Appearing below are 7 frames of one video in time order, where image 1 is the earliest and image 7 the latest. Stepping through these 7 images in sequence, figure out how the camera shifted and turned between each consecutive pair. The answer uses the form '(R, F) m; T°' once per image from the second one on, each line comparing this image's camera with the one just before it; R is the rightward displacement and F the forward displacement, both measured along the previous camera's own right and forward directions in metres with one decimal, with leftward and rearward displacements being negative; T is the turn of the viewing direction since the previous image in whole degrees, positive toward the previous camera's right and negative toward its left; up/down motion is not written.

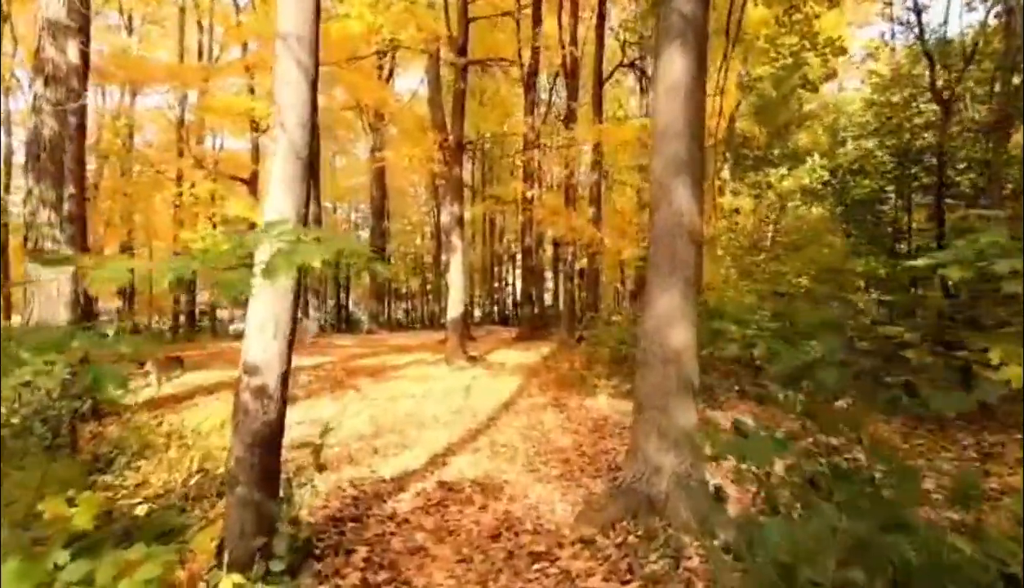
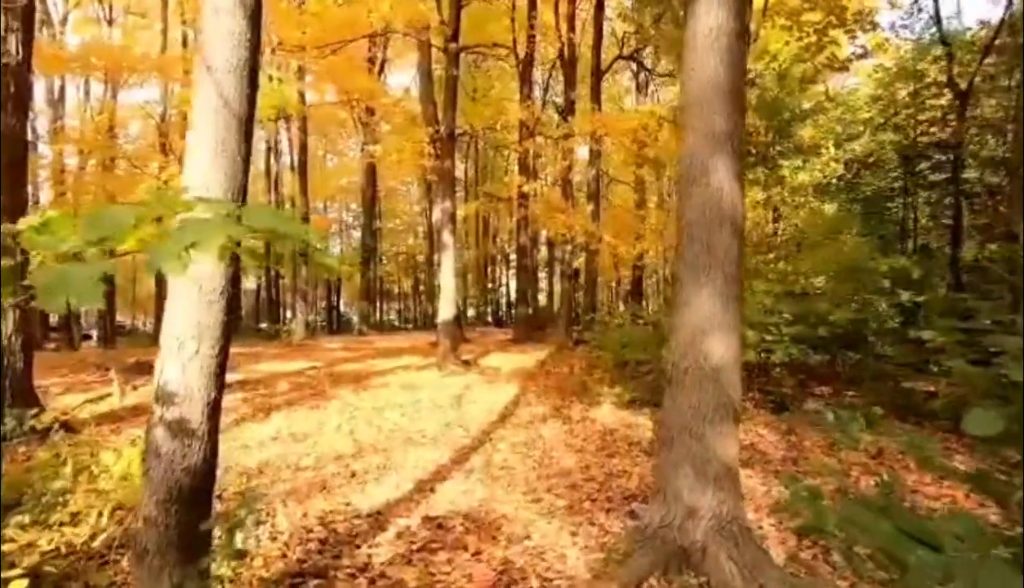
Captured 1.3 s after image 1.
(0.0, +0.8) m; 0°
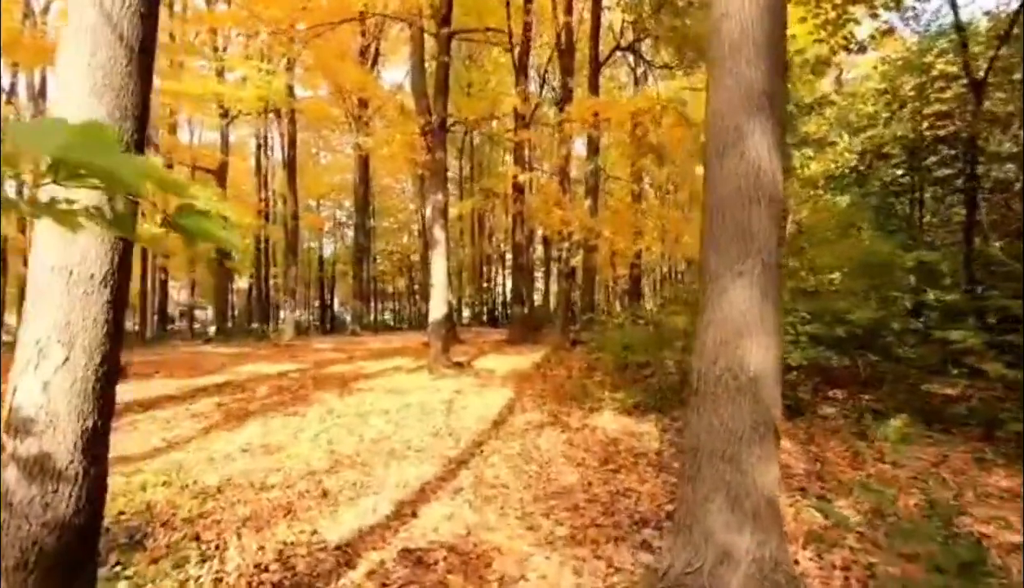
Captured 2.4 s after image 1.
(0.0, +0.7) m; 0°
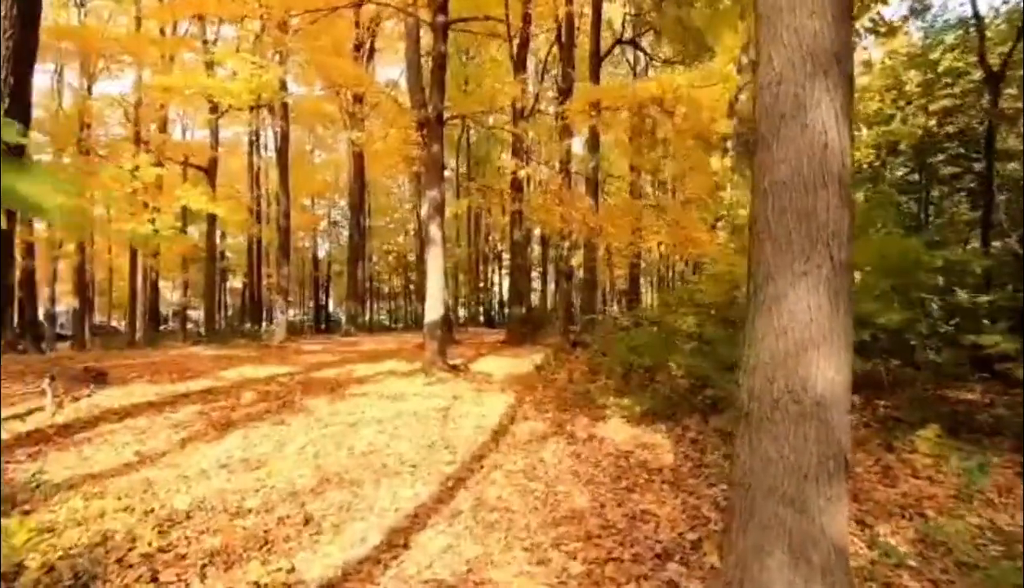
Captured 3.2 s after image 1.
(-0.1, +0.5) m; 0°
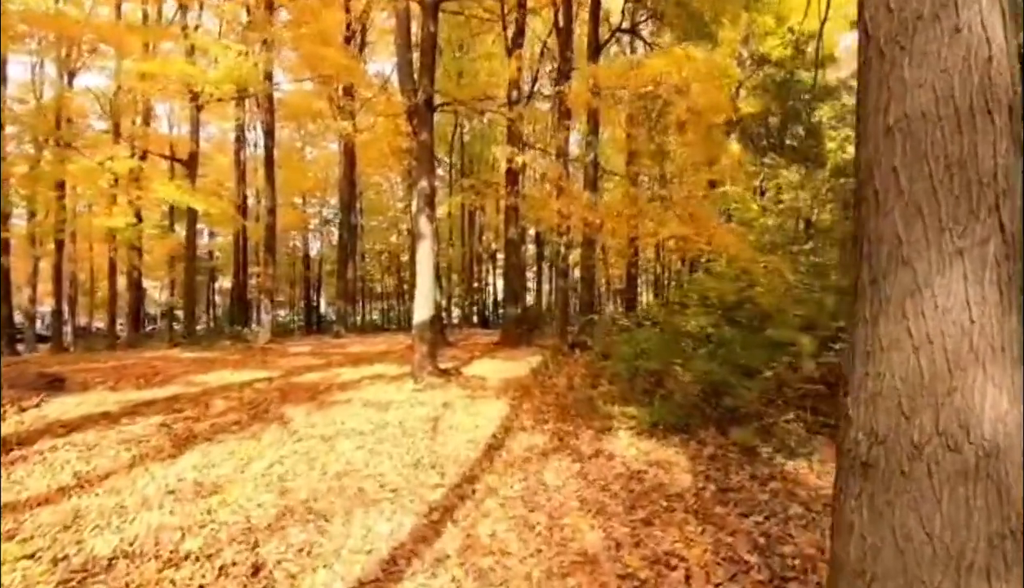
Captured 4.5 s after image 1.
(0.0, +0.9) m; 0°
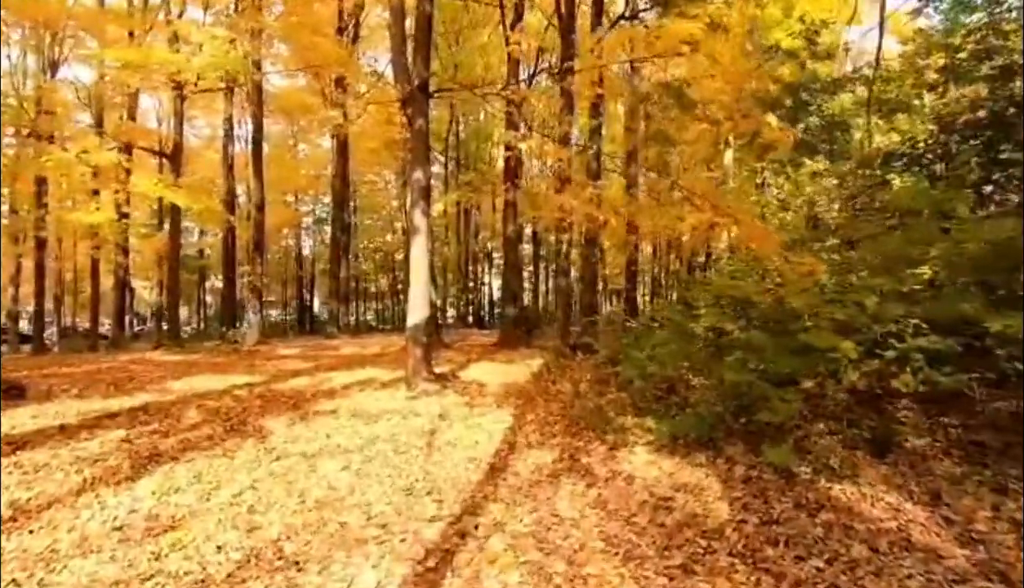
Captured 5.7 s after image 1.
(-0.1, +0.8) m; 0°
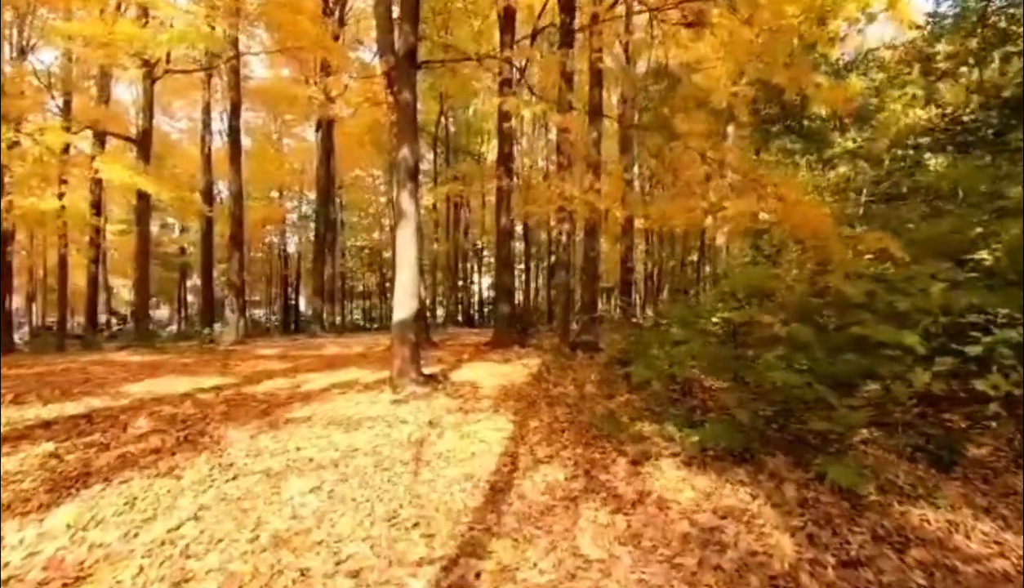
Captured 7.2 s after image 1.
(-0.1, +1.1) m; +1°
